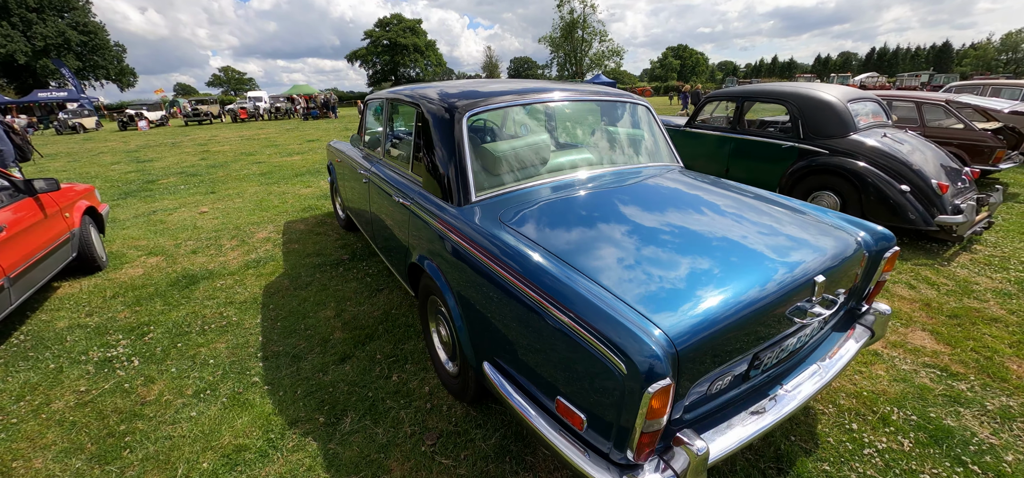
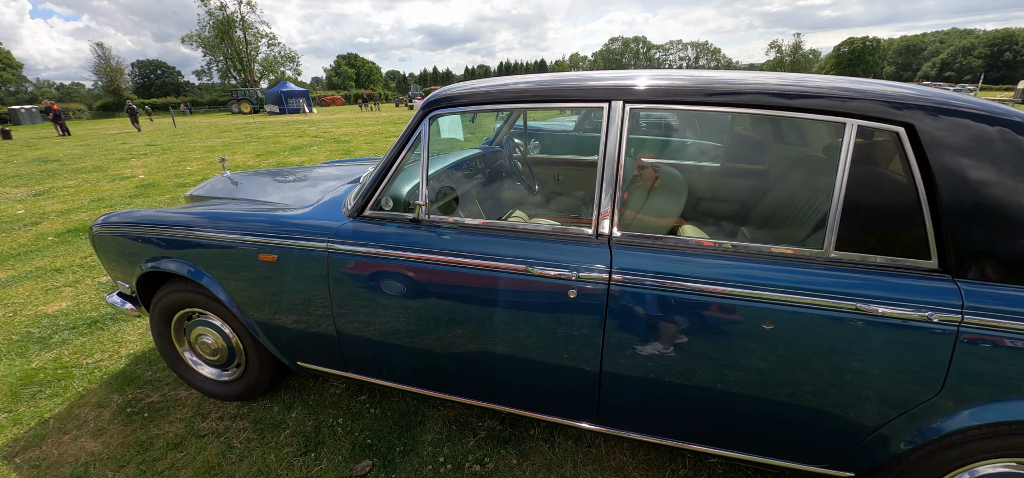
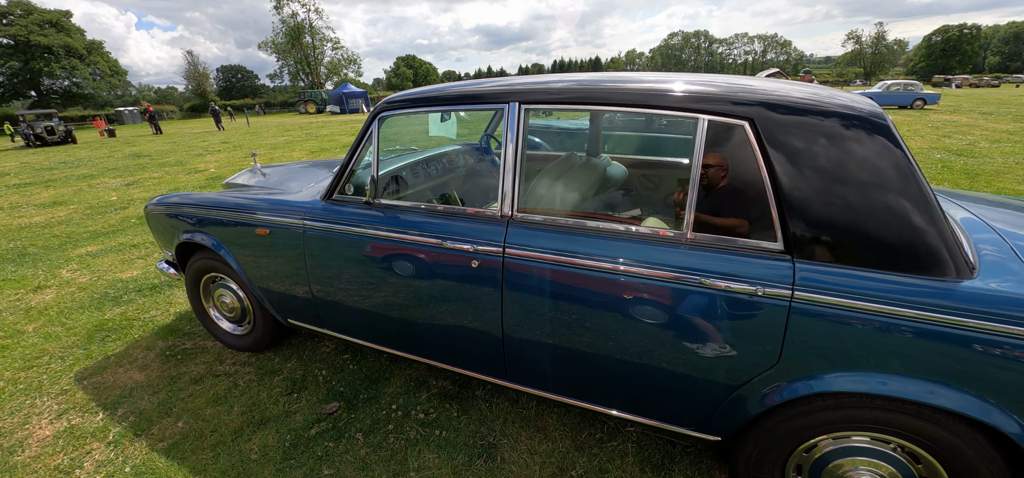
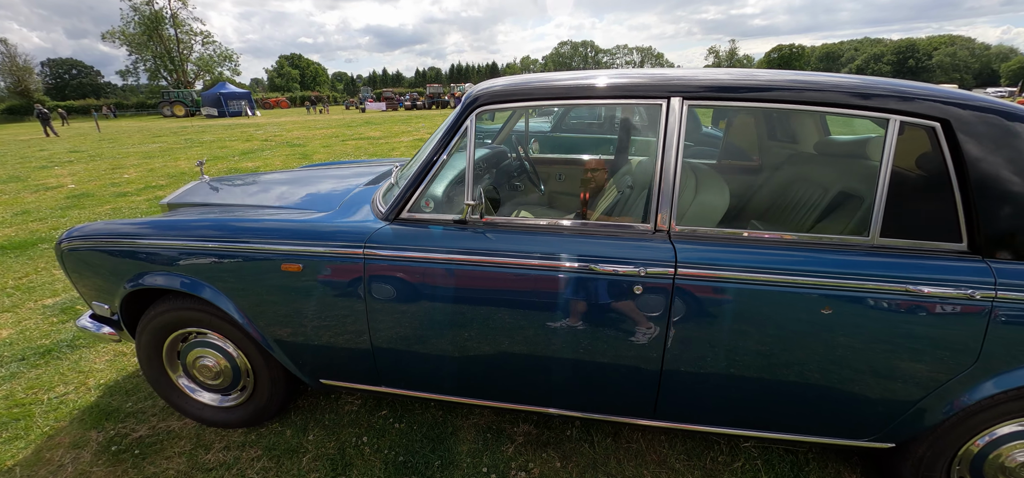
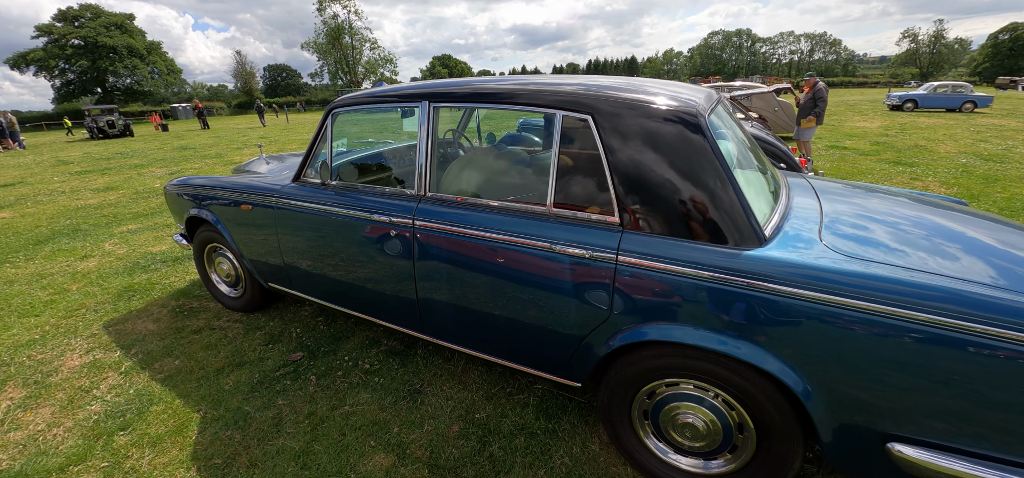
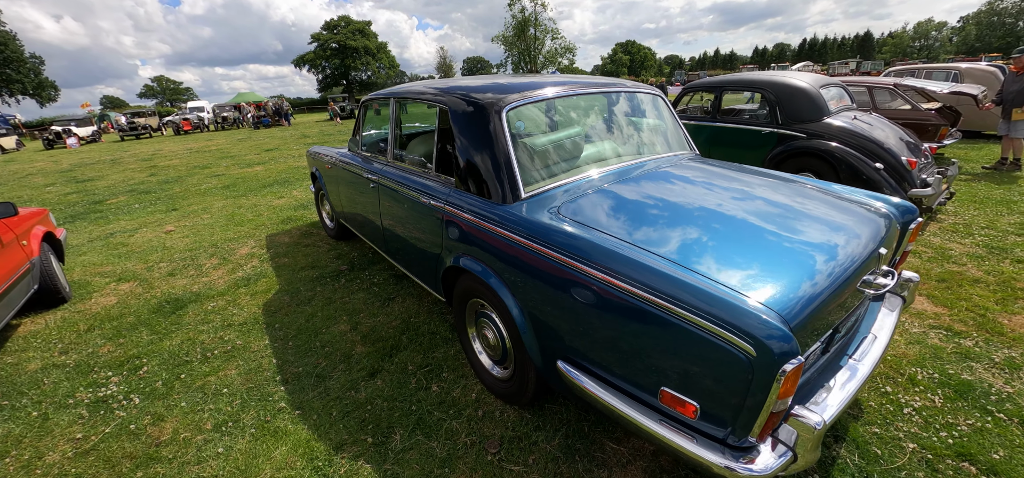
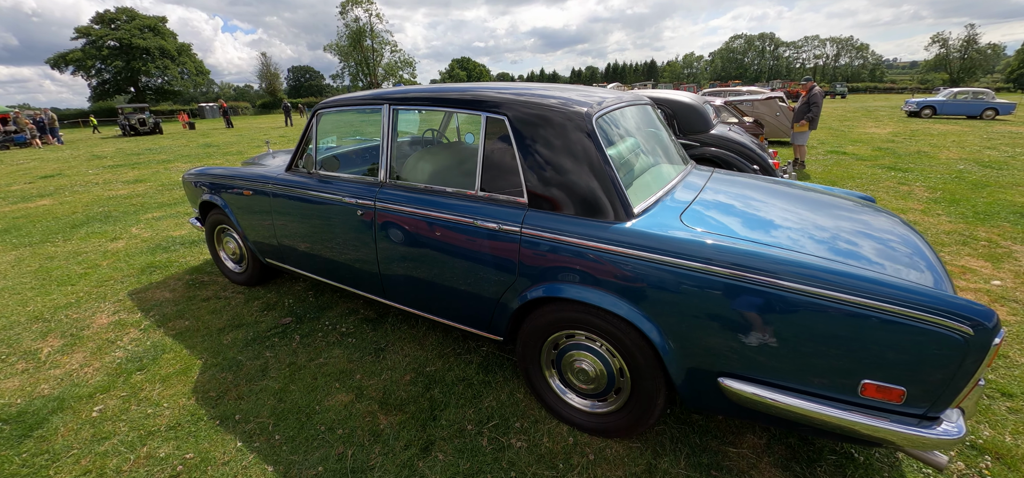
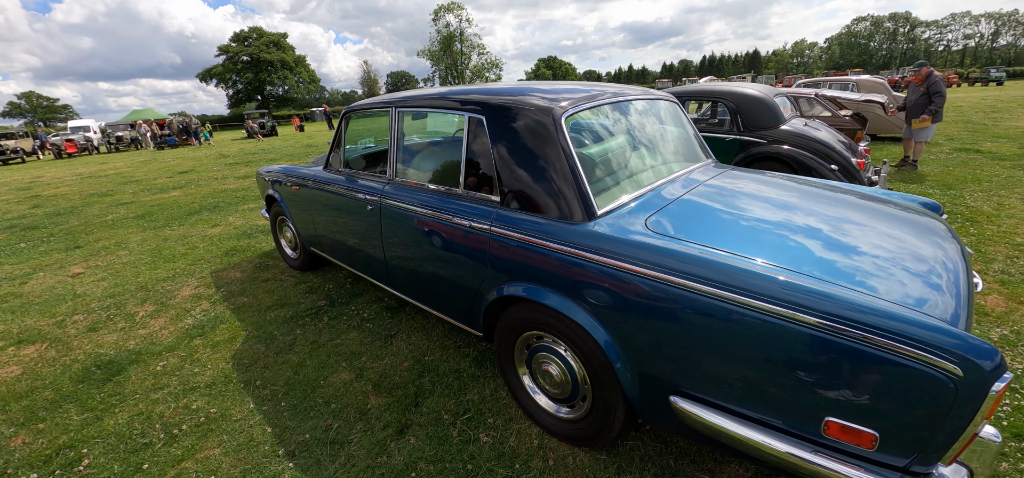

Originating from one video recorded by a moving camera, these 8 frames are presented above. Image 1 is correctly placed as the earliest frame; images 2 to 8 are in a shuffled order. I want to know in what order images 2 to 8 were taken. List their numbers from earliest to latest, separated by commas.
6, 8, 7, 5, 3, 2, 4
